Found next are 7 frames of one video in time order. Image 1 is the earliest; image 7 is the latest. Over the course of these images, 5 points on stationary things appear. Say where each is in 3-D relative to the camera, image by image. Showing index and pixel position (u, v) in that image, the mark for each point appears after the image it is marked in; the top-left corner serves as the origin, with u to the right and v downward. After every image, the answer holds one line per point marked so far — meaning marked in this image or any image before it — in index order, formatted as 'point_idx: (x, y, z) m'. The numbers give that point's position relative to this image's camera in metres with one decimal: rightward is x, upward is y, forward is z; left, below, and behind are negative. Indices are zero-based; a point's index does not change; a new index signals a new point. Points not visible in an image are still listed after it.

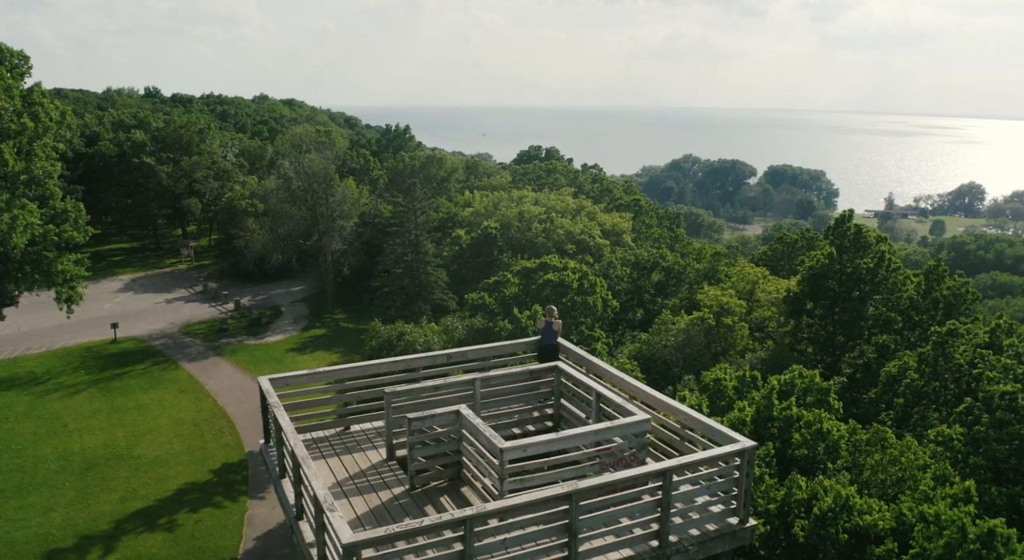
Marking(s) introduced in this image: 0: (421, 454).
0: (-0.9, -1.8, +7.5) m
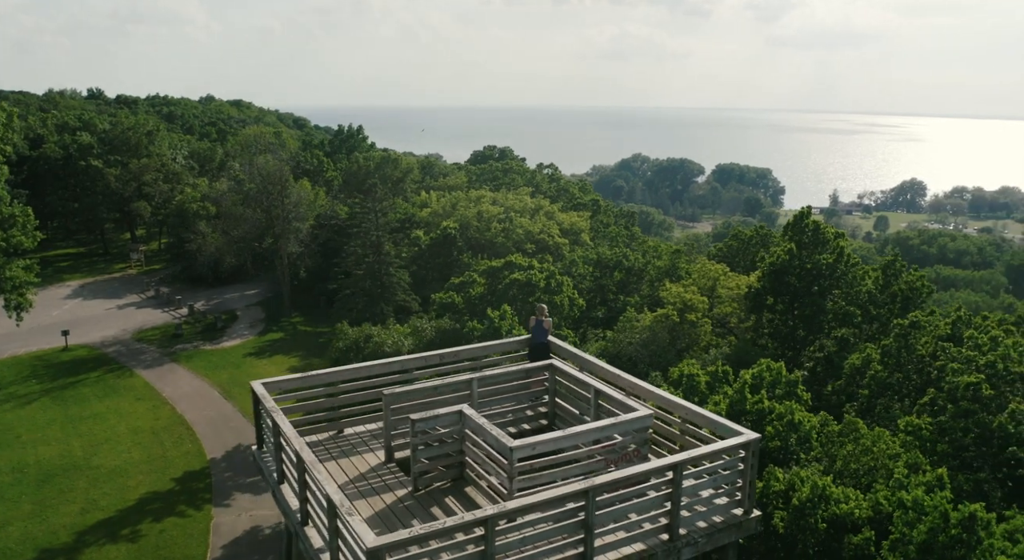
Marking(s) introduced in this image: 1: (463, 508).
0: (-0.9, -1.8, +7.4) m
1: (-0.4, -2.2, +7.2) m
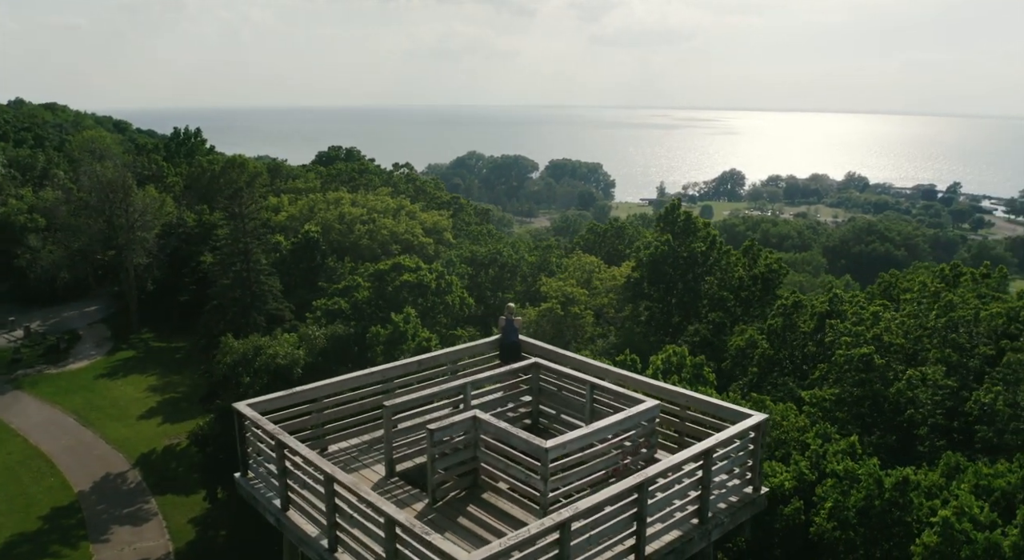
0: (-0.7, -1.8, +7.2) m
1: (-0.2, -2.3, +7.1) m
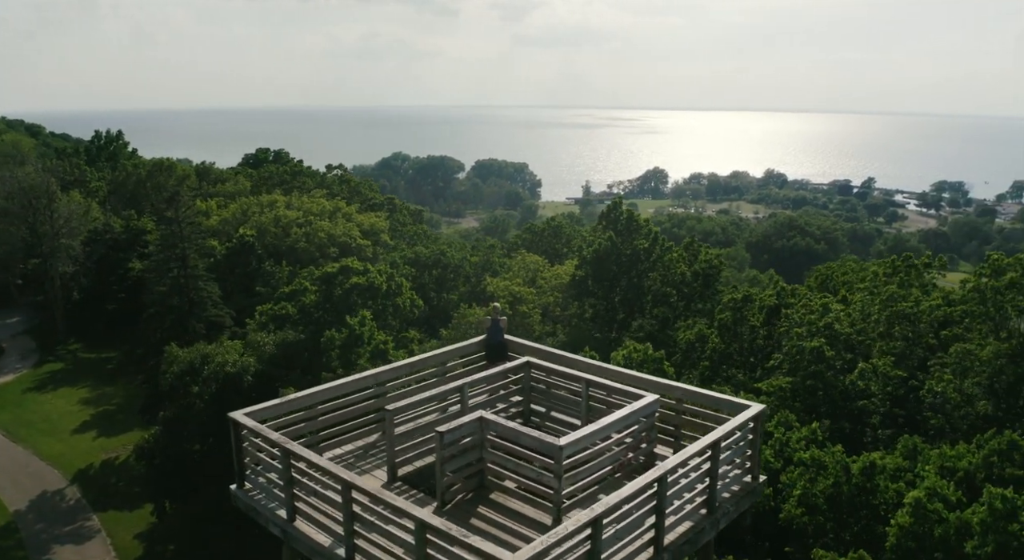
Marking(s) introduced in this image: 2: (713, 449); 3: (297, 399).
0: (-0.6, -1.8, +7.2) m
1: (-0.1, -2.3, +7.1) m
2: (+1.8, -1.5, +6.7) m
3: (-2.4, -1.3, +8.2) m
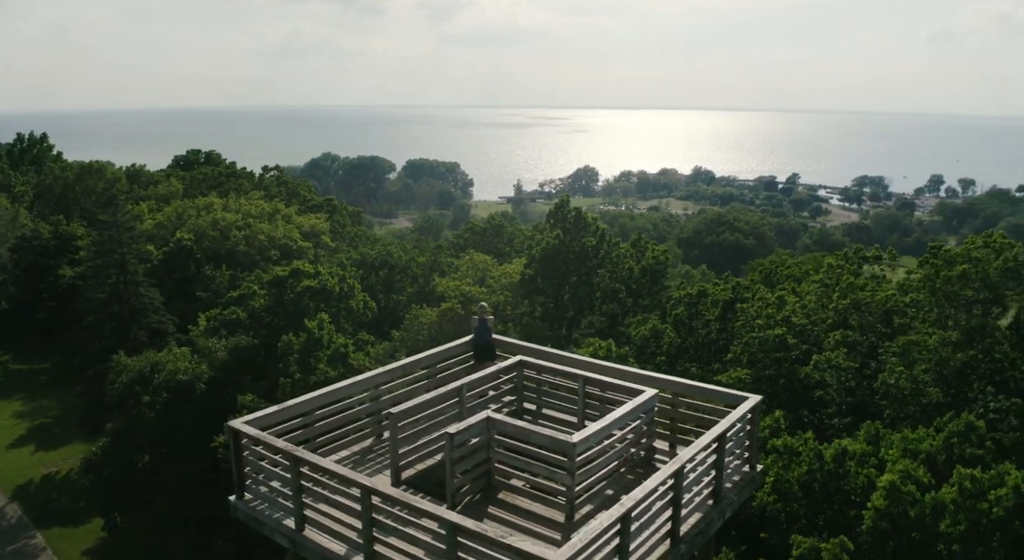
0: (-0.5, -1.8, +7.2) m
1: (0.0, -2.3, +7.1) m
2: (+1.9, -1.5, +6.9) m
3: (-2.4, -1.4, +8.1) m
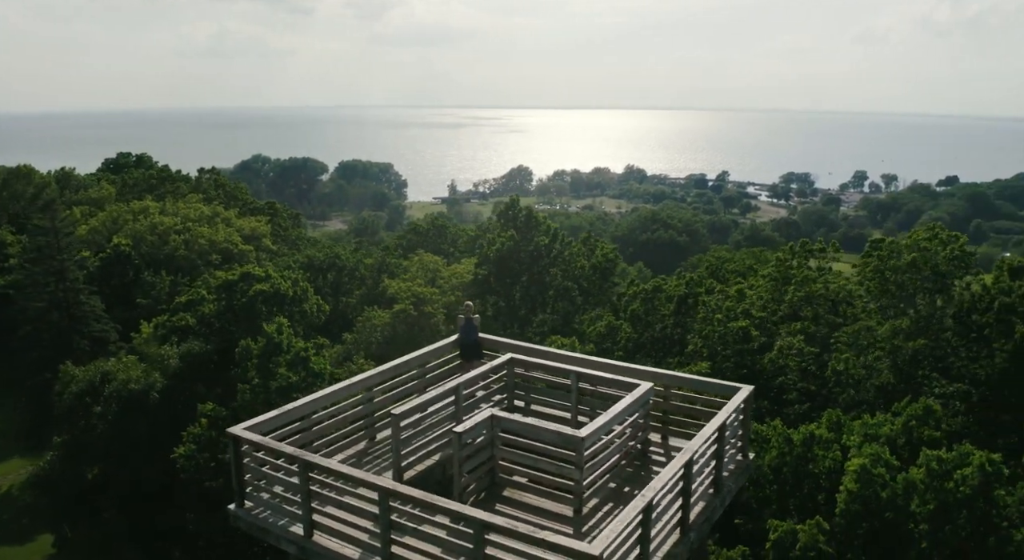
0: (-0.5, -1.8, +7.3) m
1: (+0.1, -2.3, +7.2) m
2: (+2.0, -1.4, +7.1) m
3: (-2.4, -1.4, +8.0) m
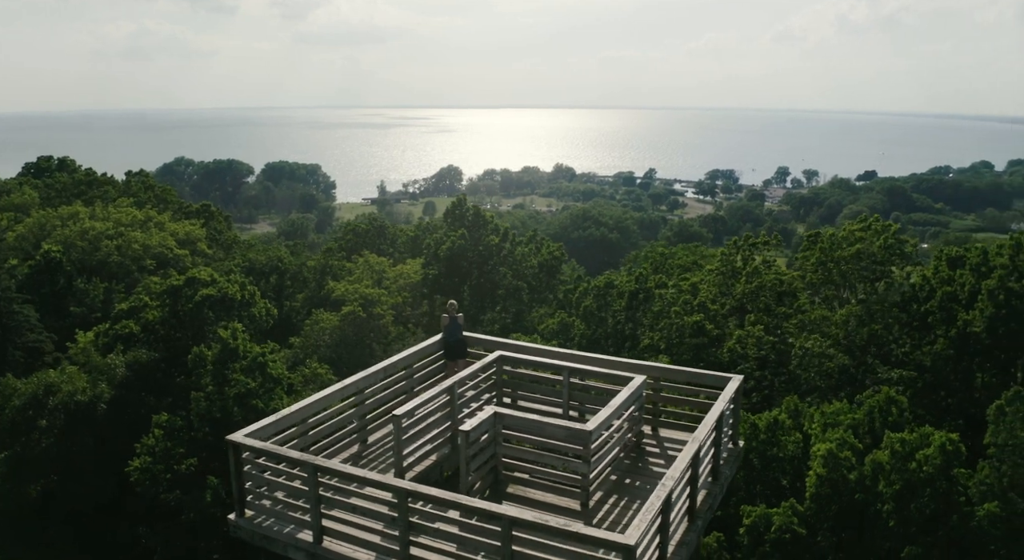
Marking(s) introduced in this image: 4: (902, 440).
0: (-0.4, -1.8, +7.3) m
1: (+0.1, -2.2, +7.4) m
2: (+2.0, -1.4, +7.4) m
3: (-2.4, -1.4, +8.0) m
4: (+6.7, -2.7, +12.7) m
